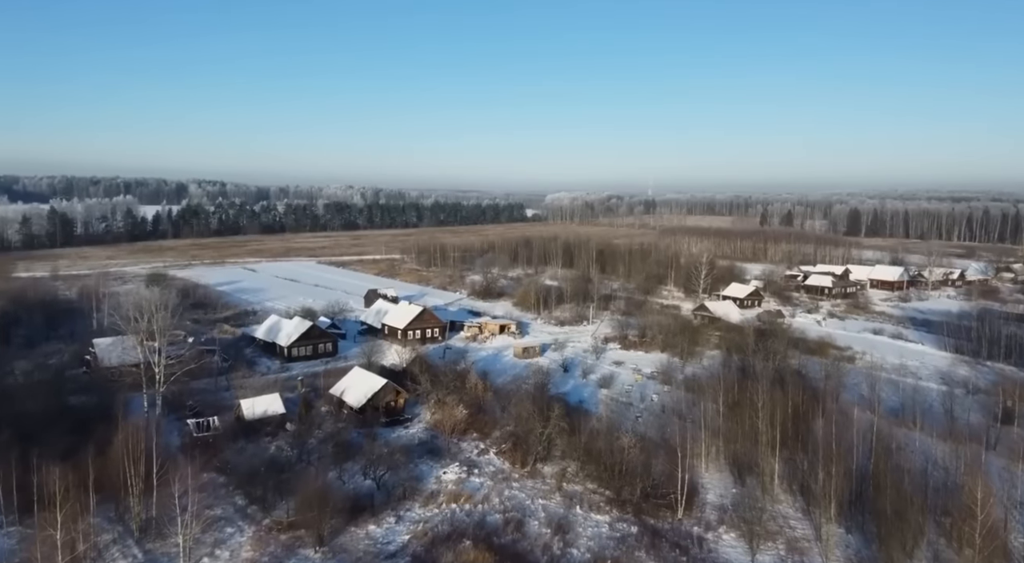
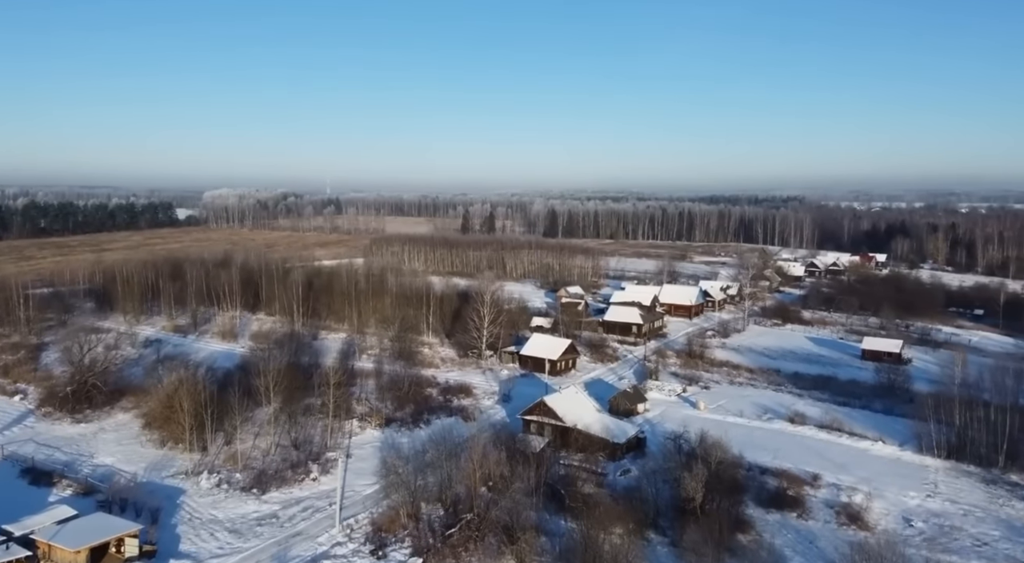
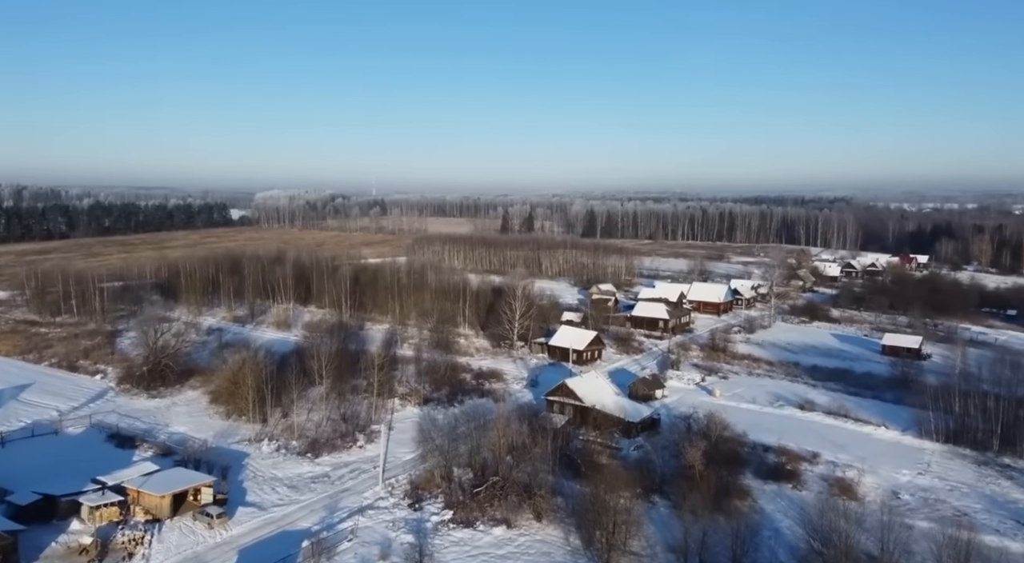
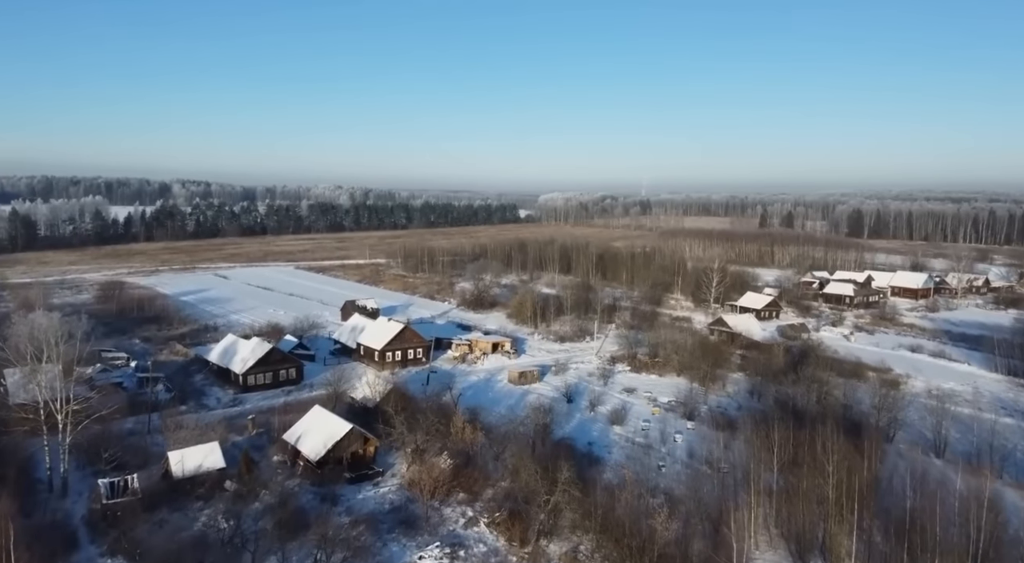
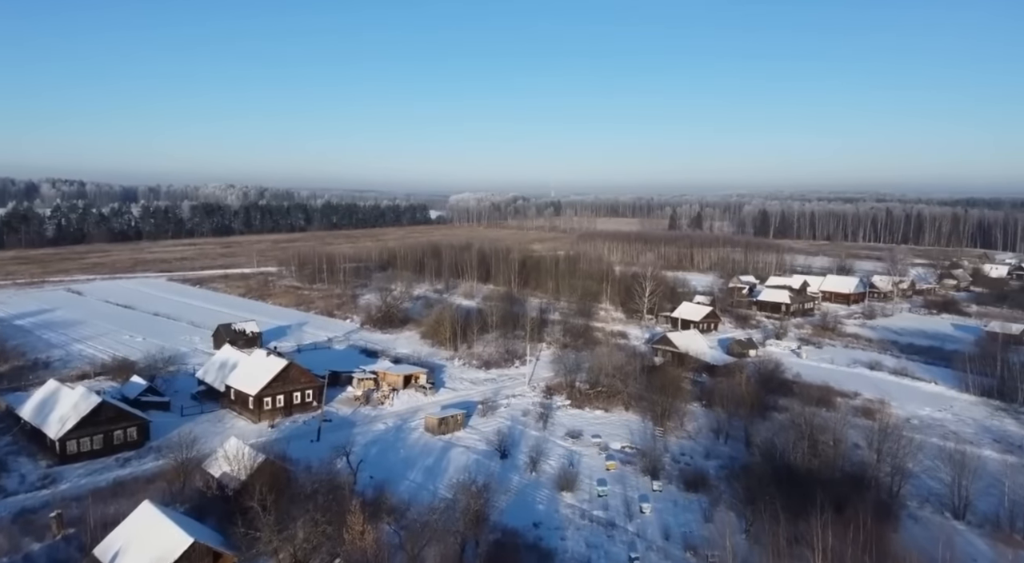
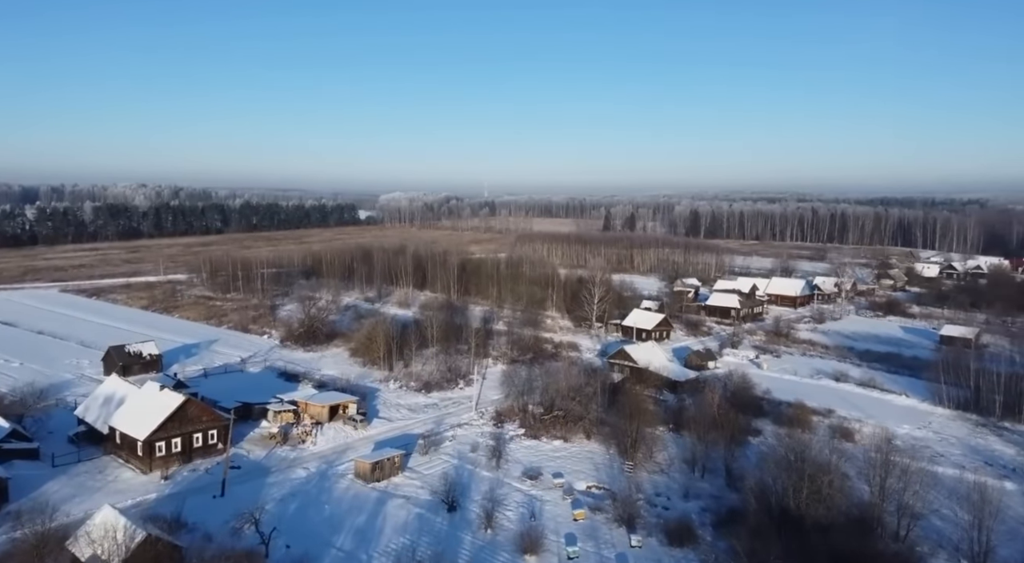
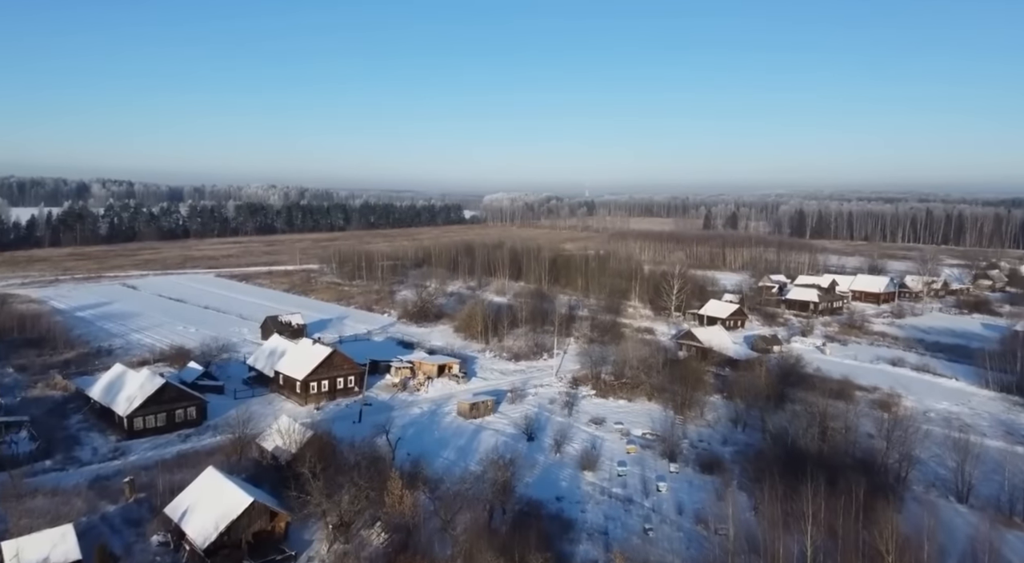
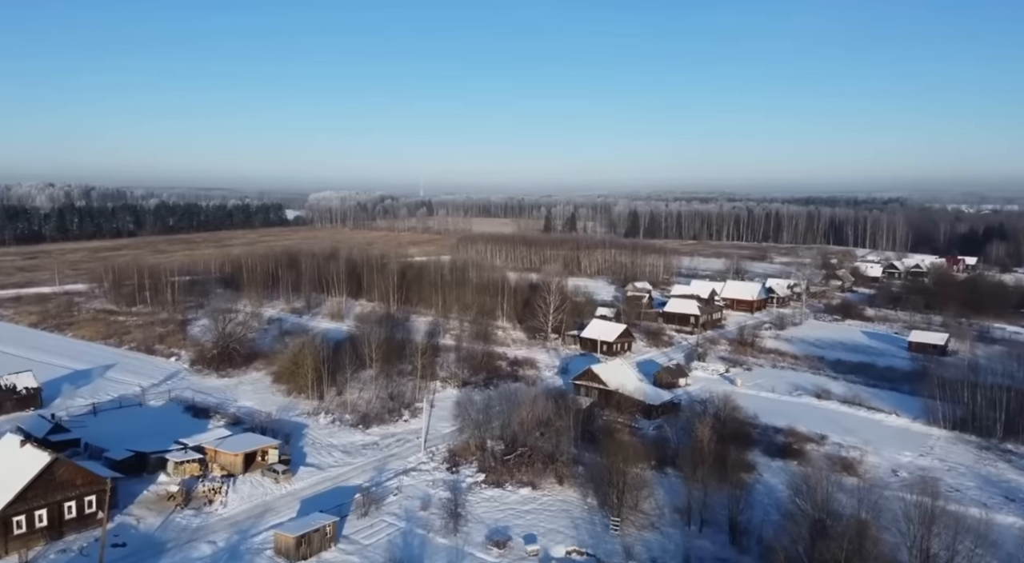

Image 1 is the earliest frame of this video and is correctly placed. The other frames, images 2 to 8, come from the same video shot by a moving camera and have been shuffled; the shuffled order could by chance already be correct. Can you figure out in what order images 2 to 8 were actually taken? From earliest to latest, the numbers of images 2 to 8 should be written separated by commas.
4, 7, 5, 6, 8, 3, 2
